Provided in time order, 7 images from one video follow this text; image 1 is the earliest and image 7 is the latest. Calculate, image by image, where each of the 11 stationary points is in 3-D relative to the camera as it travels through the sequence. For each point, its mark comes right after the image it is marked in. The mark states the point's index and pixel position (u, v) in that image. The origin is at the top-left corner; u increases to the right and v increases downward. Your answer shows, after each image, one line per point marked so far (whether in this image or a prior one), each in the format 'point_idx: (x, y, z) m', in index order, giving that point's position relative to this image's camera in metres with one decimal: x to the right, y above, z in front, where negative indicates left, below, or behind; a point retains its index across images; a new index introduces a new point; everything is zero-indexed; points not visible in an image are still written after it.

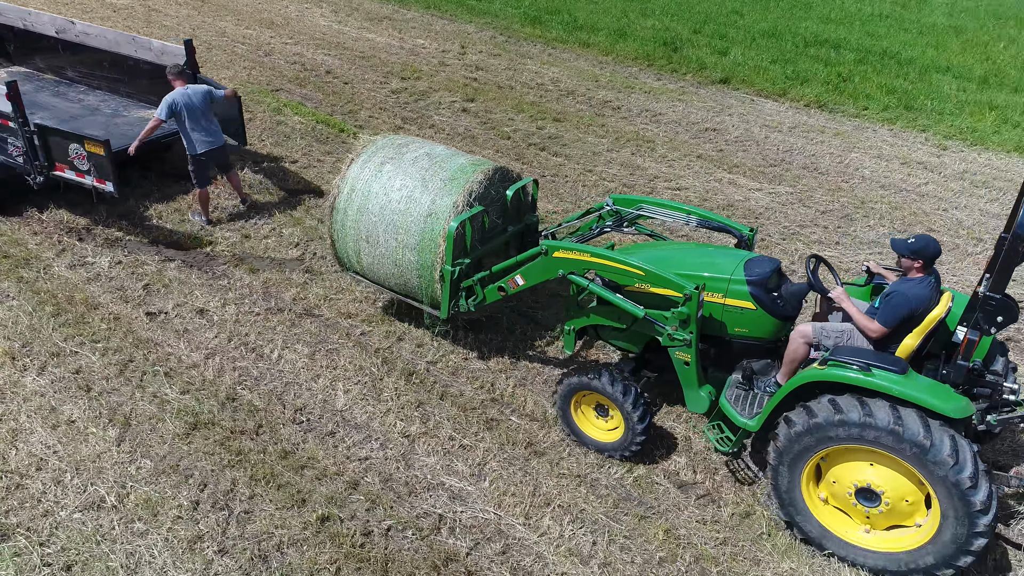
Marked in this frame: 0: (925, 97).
0: (+5.9, +2.7, +11.0) m
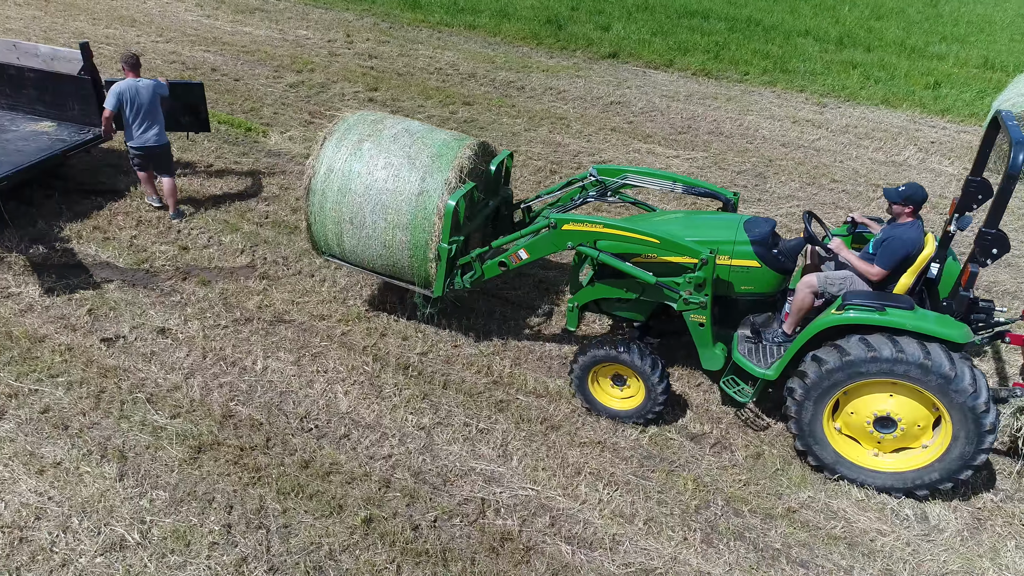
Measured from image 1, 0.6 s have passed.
0: (+4.4, +3.5, +11.9) m
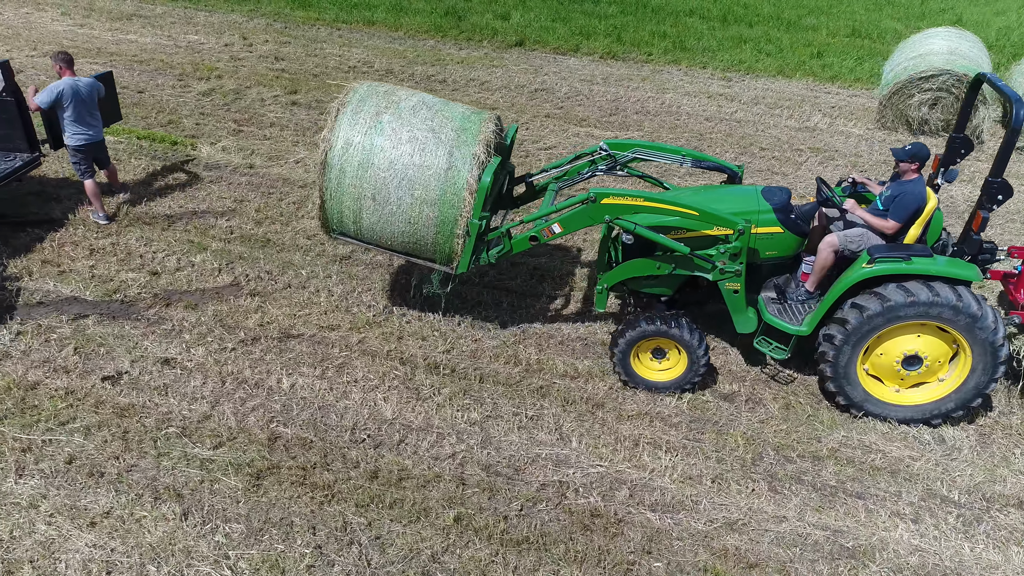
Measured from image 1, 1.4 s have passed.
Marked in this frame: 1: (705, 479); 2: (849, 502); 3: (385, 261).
0: (+2.9, +4.1, +12.5) m
1: (+1.1, -1.1, +4.3) m
2: (+1.8, -1.2, +4.2) m
3: (-1.0, +0.2, +6.3) m
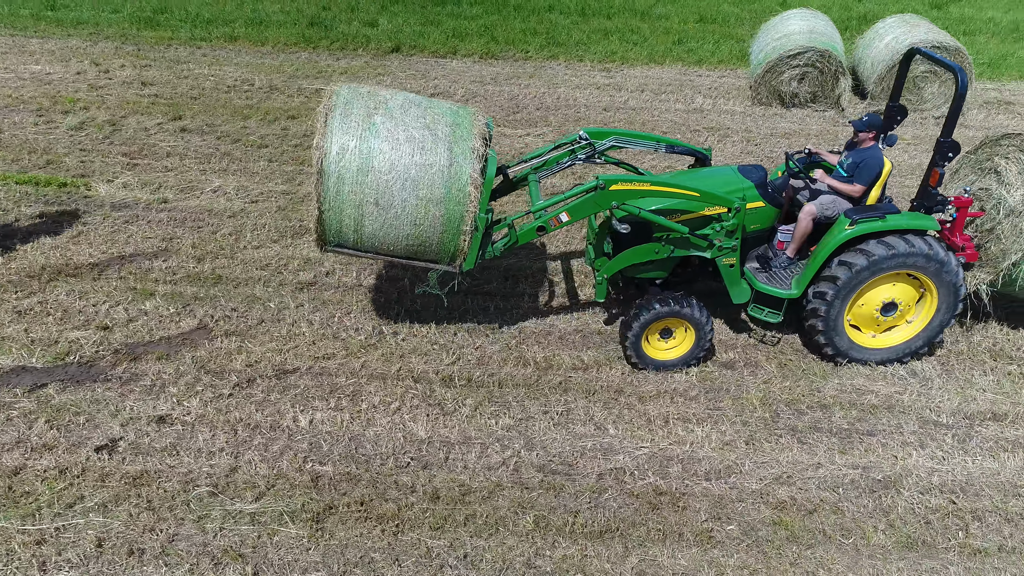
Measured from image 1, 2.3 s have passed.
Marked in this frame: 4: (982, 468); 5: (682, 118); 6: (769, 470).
0: (+0.8, +4.3, +13.0) m
1: (+1.4, -0.9, +4.6) m
2: (+2.1, -0.9, +4.6) m
3: (-1.3, +0.1, +6.1) m
4: (+2.7, -1.0, +4.4) m
5: (+2.1, +2.1, +9.6) m
6: (+1.5, -1.0, +4.4) m
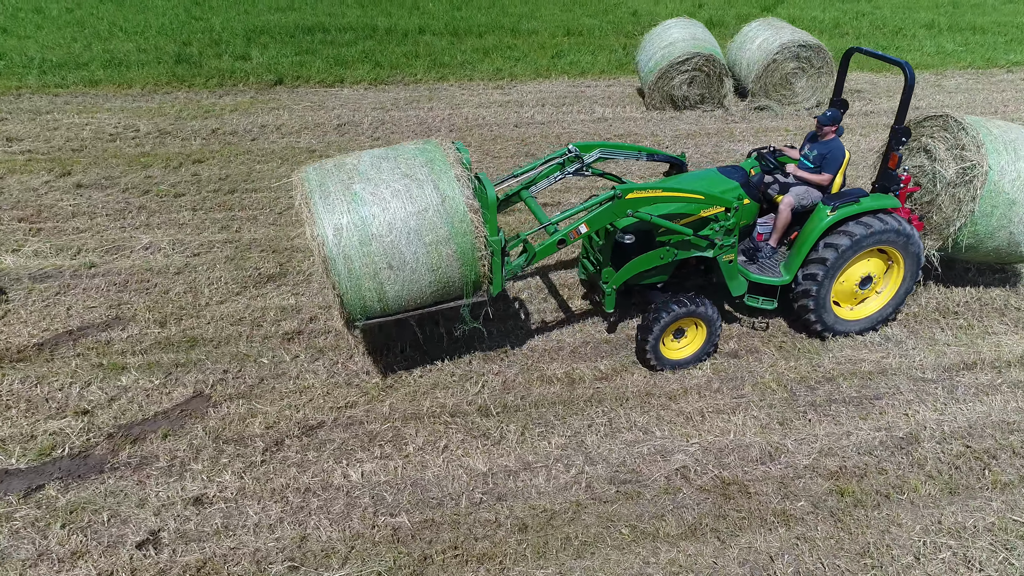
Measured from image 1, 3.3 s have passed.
0: (-1.2, +4.0, +13.0) m
1: (+1.7, -0.9, +4.9) m
2: (+2.4, -0.8, +5.1) m
3: (-1.3, -0.3, +5.8) m
4: (+3.0, -0.8, +5.0) m
5: (+1.0, +2.1, +10.0) m
6: (+1.8, -1.0, +4.7) m
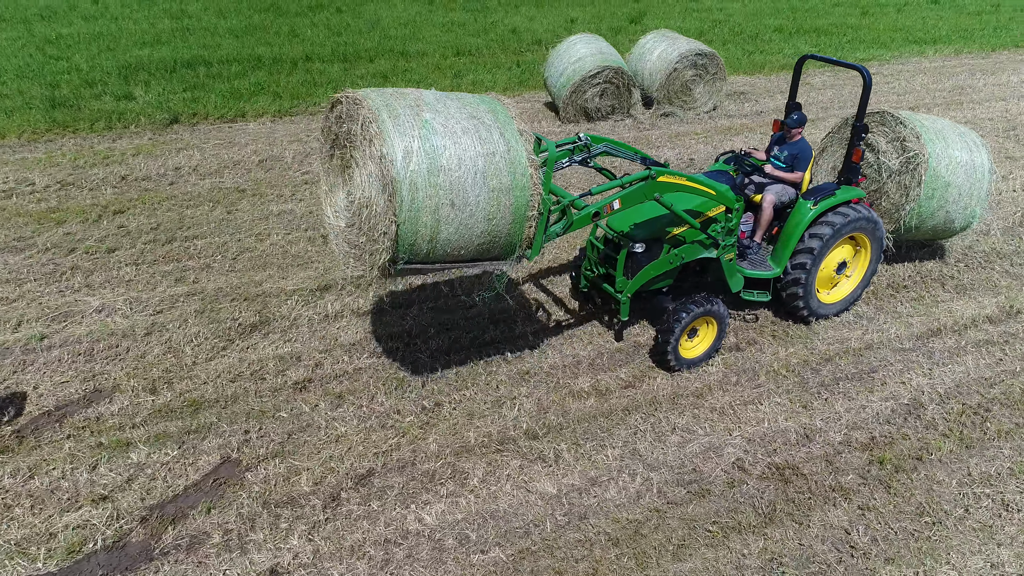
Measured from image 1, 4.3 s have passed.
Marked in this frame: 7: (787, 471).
0: (-2.9, +3.4, +12.7) m
1: (+1.9, -0.8, +5.2) m
2: (+2.6, -0.6, +5.5) m
3: (-1.2, -0.6, +5.6) m
4: (+3.2, -0.6, +5.6) m
5: (+0.1, +1.9, +10.2) m
6: (+2.1, -0.9, +5.1) m
7: (+1.7, -1.1, +4.7) m
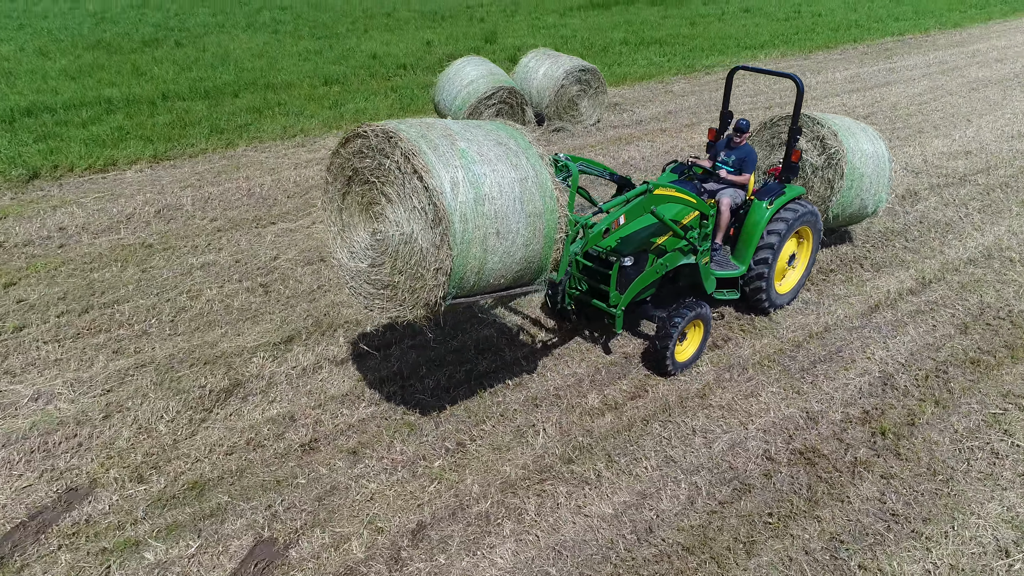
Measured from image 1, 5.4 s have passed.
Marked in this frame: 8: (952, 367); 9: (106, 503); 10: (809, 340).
0: (-4.7, +2.6, +12.0) m
1: (+2.0, -0.8, +5.6) m
2: (+2.6, -0.5, +6.1) m
3: (-1.1, -0.9, +5.3) m
4: (+3.2, -0.4, +6.2) m
5: (-1.1, +1.5, +10.1) m
6: (+2.3, -0.8, +5.5) m
7: (+1.9, -1.1, +5.0) m
8: (+3.4, -0.6, +5.9) m
9: (-2.4, -1.3, +4.6) m
10: (+2.4, -0.4, +6.2) m
